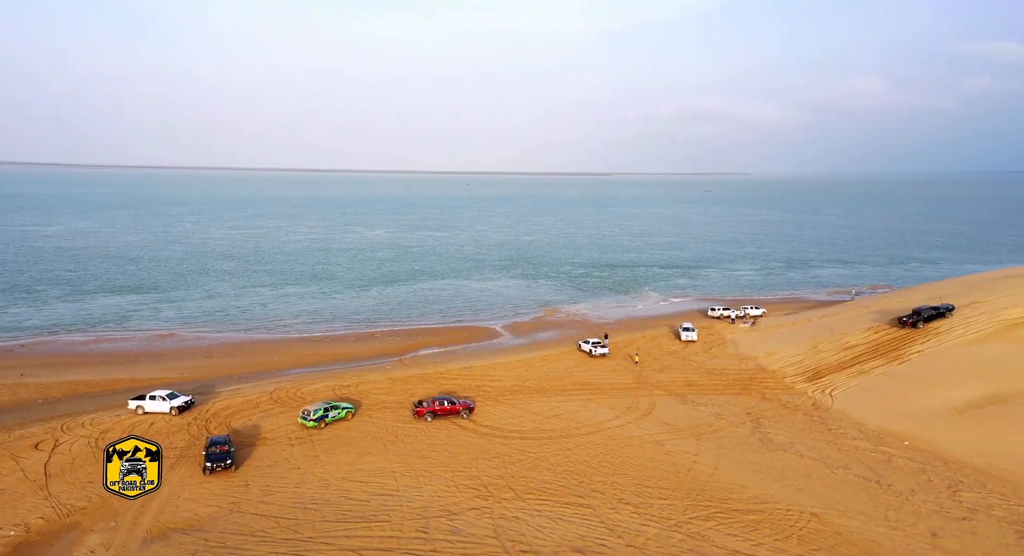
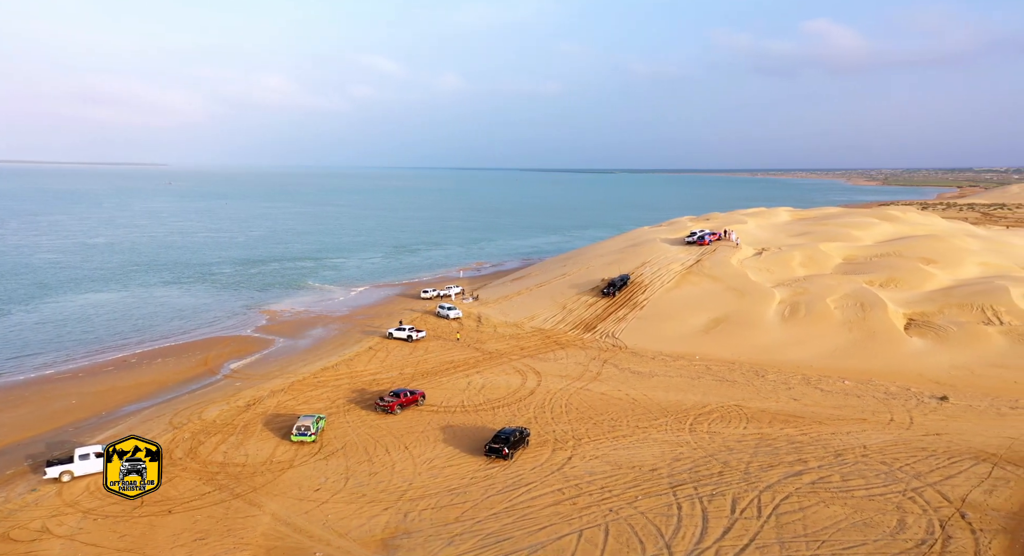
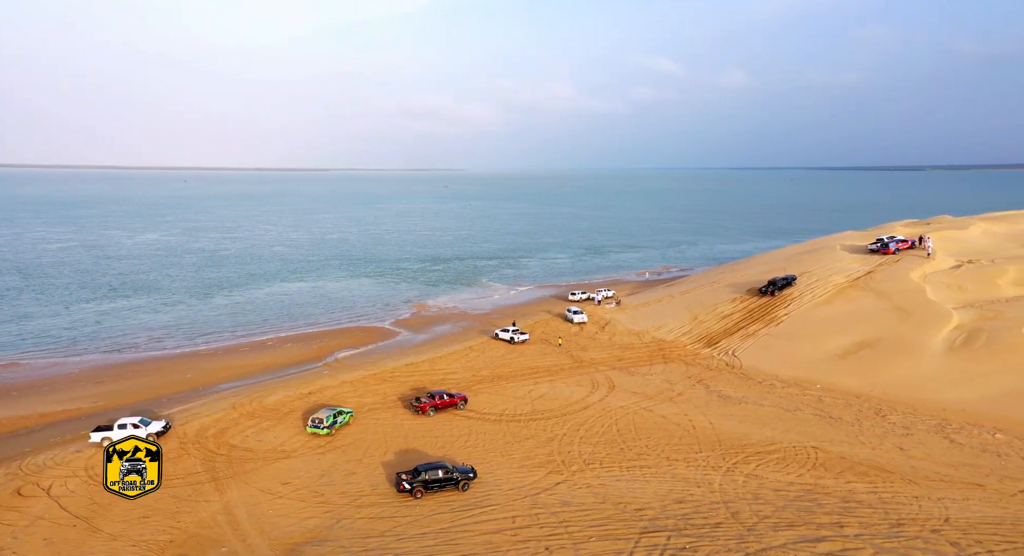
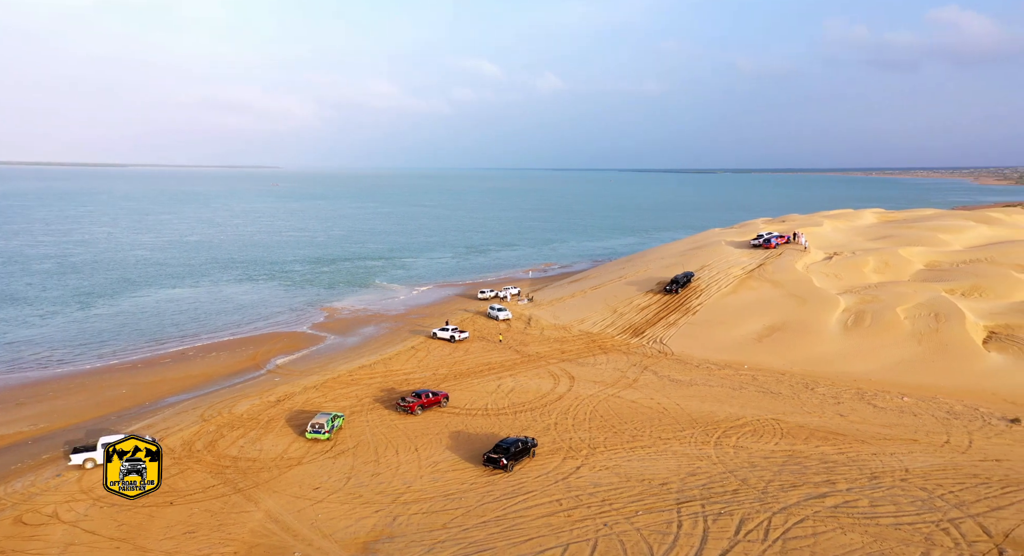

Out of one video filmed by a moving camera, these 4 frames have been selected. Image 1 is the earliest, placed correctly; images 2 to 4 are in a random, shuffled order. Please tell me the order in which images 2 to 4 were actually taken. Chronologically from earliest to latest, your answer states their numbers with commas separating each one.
3, 4, 2
